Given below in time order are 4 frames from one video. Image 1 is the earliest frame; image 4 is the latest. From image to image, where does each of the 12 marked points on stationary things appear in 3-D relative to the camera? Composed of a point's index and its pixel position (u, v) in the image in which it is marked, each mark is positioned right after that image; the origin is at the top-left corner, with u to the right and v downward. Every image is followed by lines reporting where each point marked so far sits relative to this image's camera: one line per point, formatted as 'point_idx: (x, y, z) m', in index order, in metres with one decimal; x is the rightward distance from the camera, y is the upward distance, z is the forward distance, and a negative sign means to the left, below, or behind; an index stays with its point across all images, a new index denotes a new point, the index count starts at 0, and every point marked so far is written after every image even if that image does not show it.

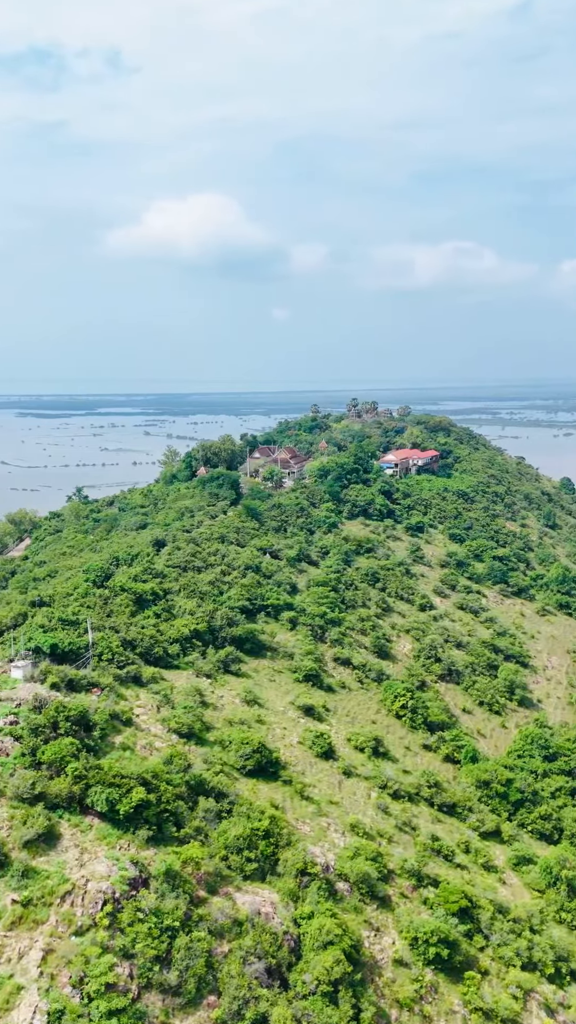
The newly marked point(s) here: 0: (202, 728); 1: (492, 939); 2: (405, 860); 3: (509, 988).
0: (-2.0, -4.9, +19.7) m
1: (+4.0, -8.3, +17.0) m
2: (+2.5, -7.3, +18.2) m
3: (+4.1, -8.8, +16.2) m
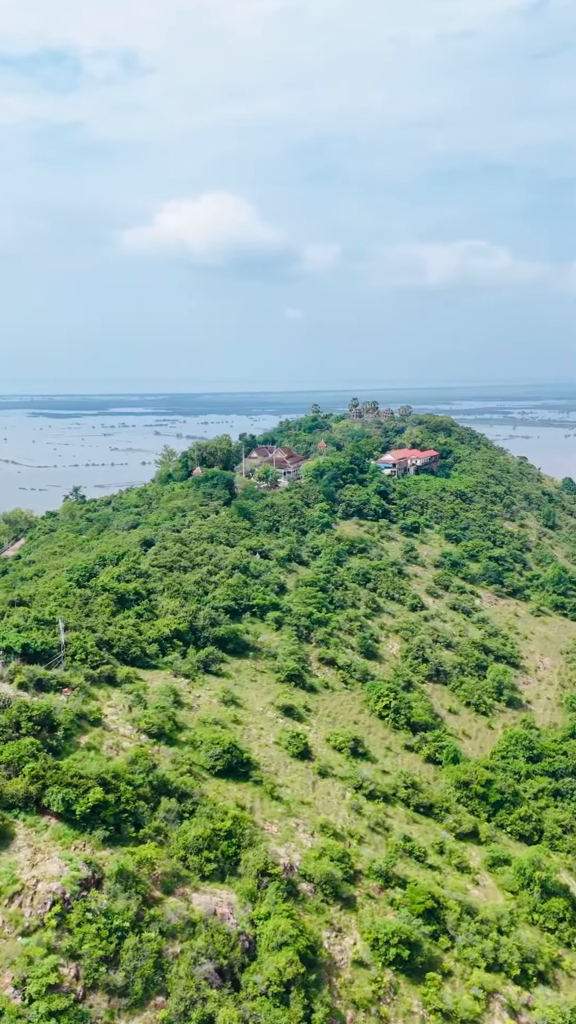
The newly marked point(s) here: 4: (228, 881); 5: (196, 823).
0: (-2.6, -4.9, +19.7) m
1: (+3.3, -8.4, +17.0) m
2: (+1.8, -7.3, +18.2) m
3: (+3.4, -8.9, +16.2) m
4: (-1.0, -6.2, +14.5) m
5: (-1.6, -5.4, +15.2) m
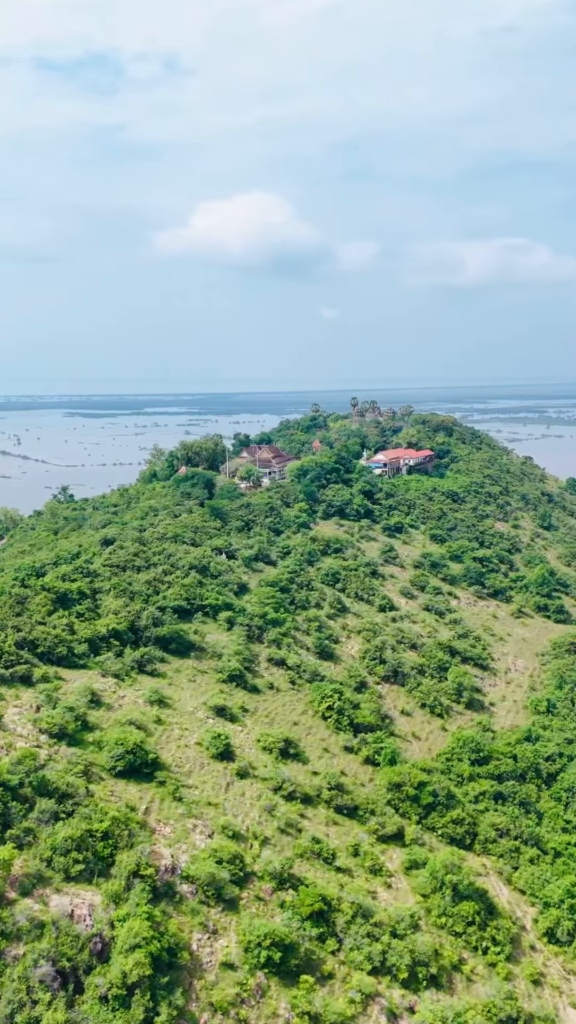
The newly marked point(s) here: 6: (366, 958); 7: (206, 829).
0: (-4.8, -4.9, +19.7) m
1: (+1.1, -8.4, +17.0) m
2: (-0.4, -7.3, +18.2) m
3: (+1.2, -8.9, +16.1) m
4: (-3.2, -6.2, +14.5) m
5: (-3.8, -5.5, +15.2) m
6: (+1.5, -8.6, +16.8) m
7: (-1.8, -6.8, +18.5) m
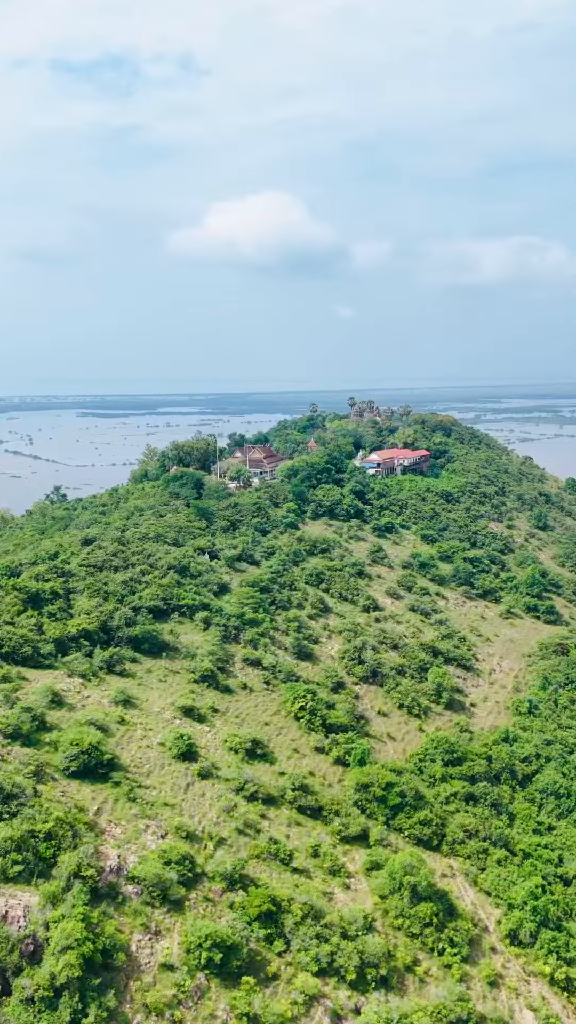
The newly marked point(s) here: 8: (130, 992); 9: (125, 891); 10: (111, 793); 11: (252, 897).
0: (-5.8, -4.9, +19.7) m
1: (+0.1, -8.4, +17.0) m
2: (-1.4, -7.3, +18.2) m
3: (+0.1, -8.9, +16.1) m
4: (-4.2, -6.2, +14.5) m
5: (-4.9, -5.5, +15.2) m
6: (+0.5, -8.6, +16.8) m
7: (-2.8, -6.8, +18.5) m
8: (-2.5, -8.0, +14.3) m
9: (-3.0, -6.9, +15.8) m
10: (-3.9, -6.2, +19.0) m
11: (-0.7, -7.7, +17.3) m
